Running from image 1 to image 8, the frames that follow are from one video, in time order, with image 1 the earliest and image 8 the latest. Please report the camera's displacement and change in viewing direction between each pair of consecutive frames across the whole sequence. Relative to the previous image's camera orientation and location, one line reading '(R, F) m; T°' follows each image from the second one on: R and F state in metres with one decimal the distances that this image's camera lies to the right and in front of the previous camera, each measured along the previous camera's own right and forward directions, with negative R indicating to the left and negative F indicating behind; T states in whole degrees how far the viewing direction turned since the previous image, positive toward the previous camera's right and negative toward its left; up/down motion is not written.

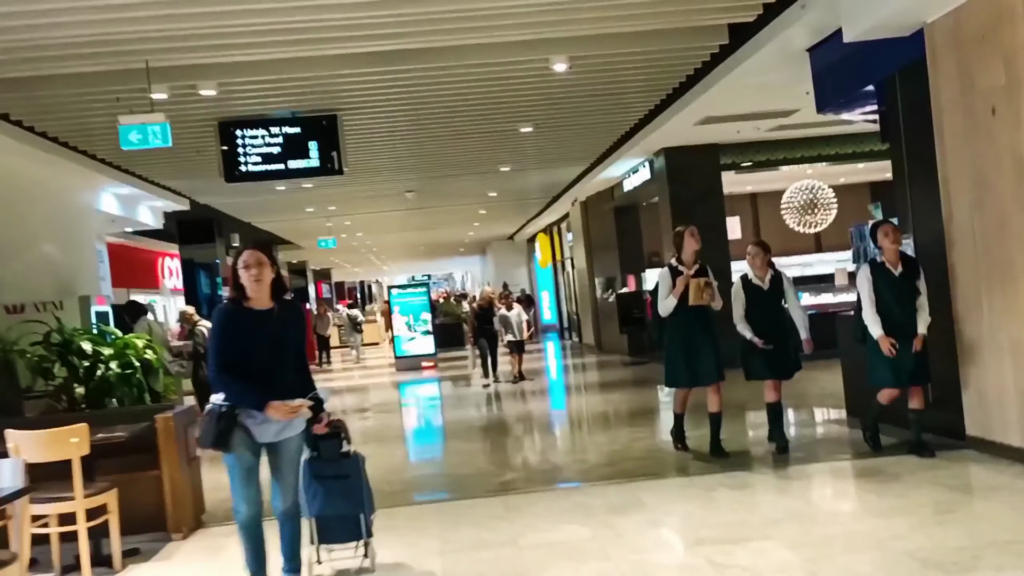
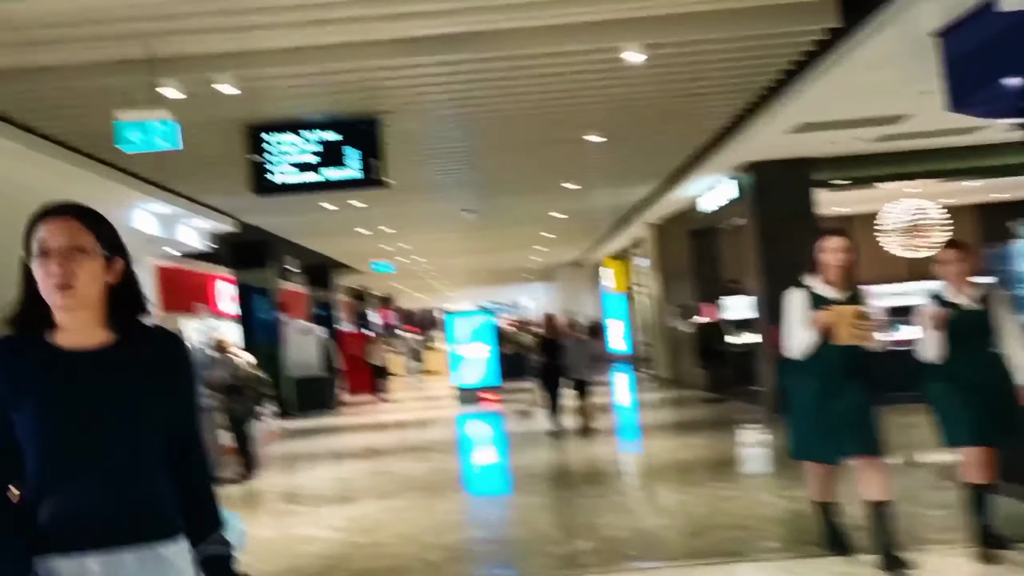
(0.0, +1.0) m; -2°
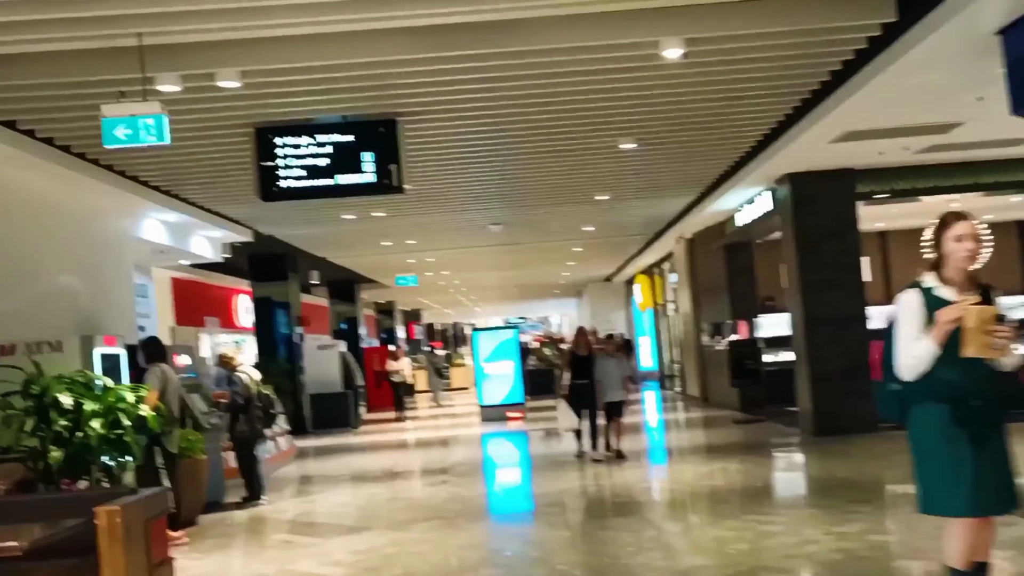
(0.0, +0.5) m; -1°
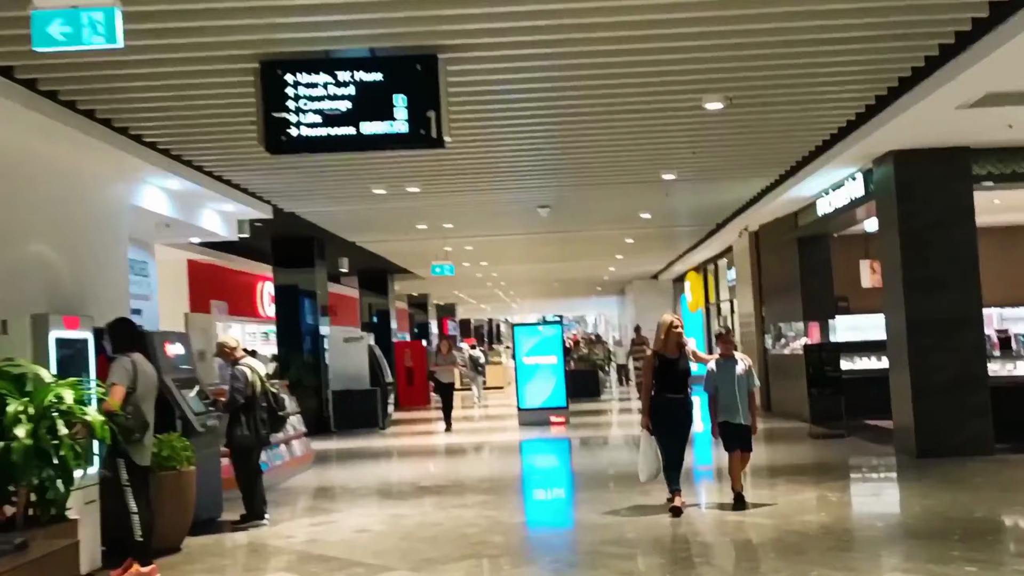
(-0.1, +1.3) m; -1°
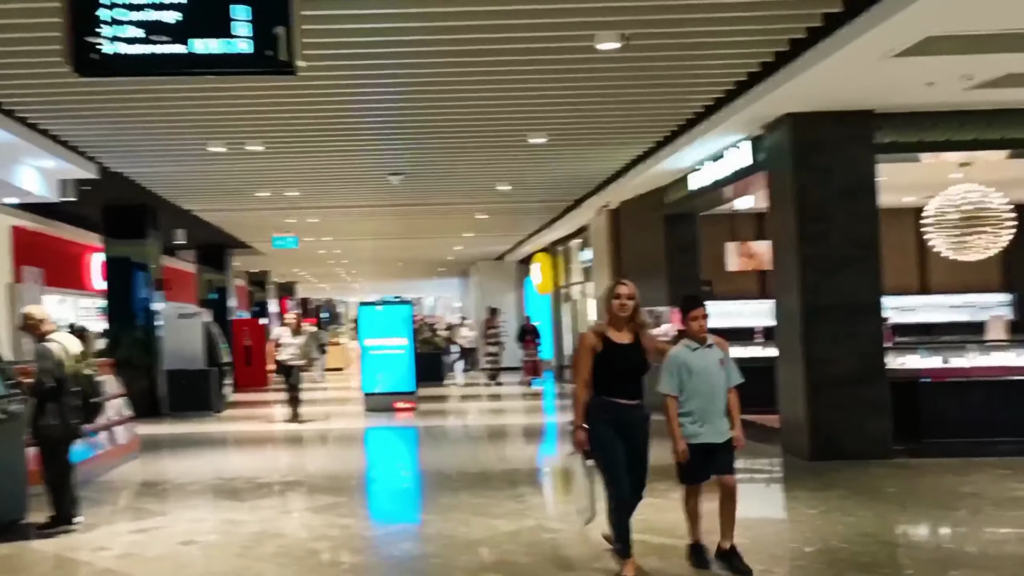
(-0.1, +1.0) m; +5°
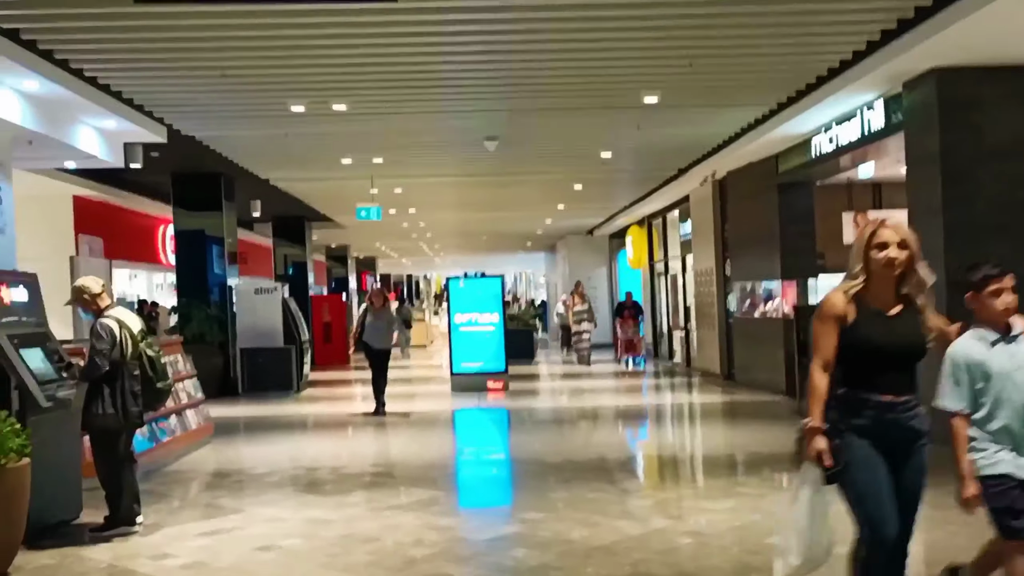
(-0.1, +0.7) m; -2°
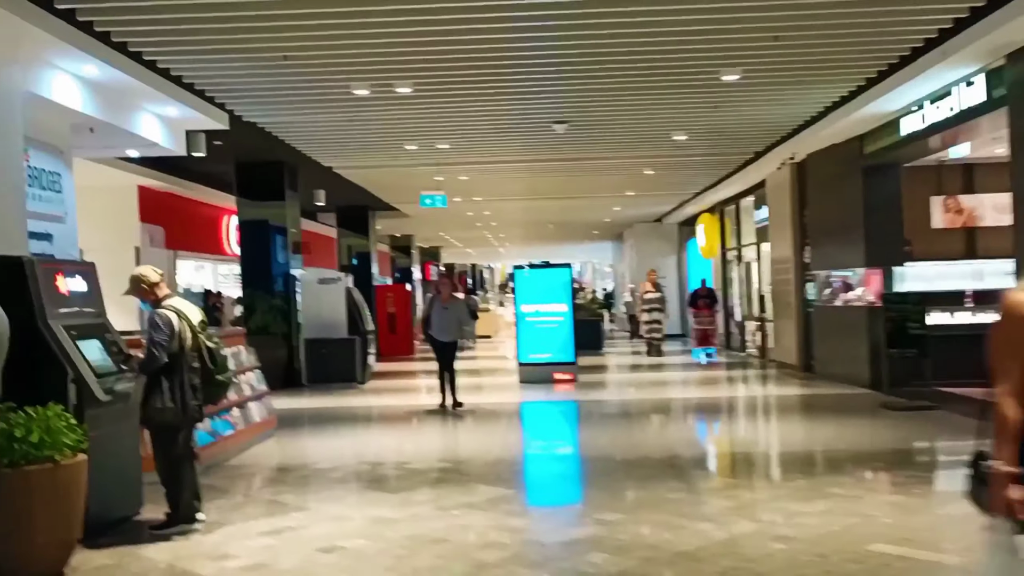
(0.0, +0.2) m; -2°
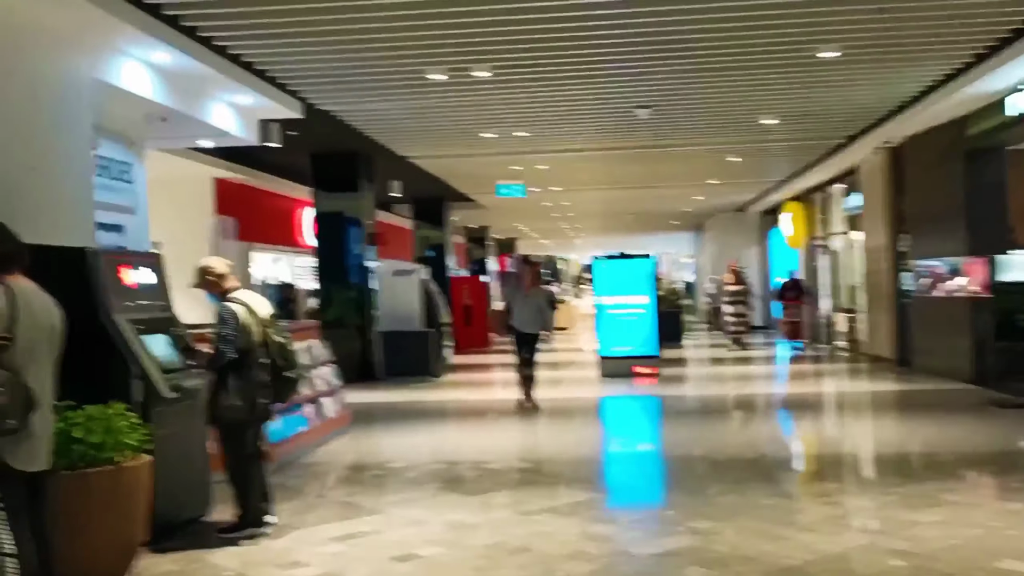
(0.0, +0.3) m; -2°
